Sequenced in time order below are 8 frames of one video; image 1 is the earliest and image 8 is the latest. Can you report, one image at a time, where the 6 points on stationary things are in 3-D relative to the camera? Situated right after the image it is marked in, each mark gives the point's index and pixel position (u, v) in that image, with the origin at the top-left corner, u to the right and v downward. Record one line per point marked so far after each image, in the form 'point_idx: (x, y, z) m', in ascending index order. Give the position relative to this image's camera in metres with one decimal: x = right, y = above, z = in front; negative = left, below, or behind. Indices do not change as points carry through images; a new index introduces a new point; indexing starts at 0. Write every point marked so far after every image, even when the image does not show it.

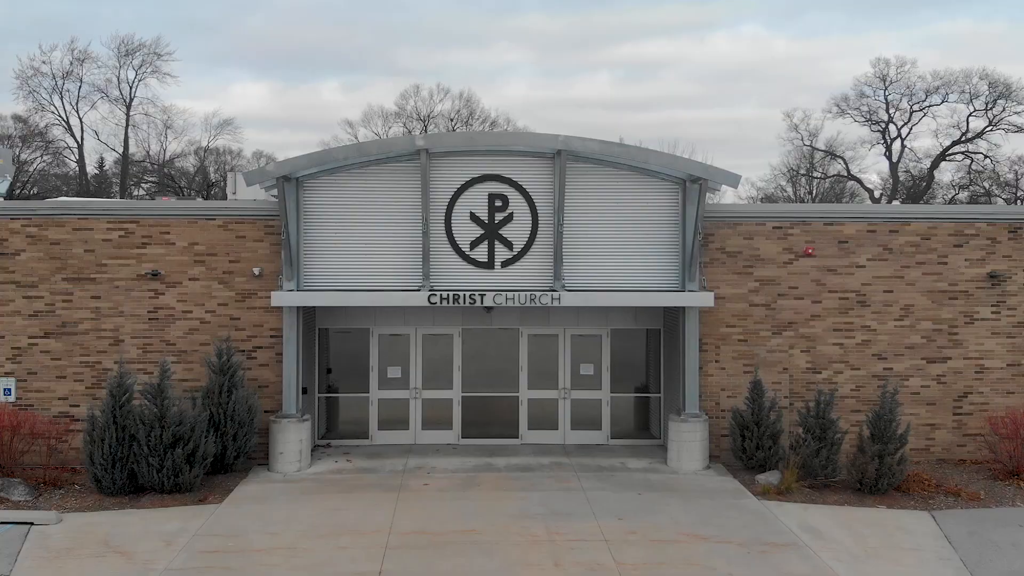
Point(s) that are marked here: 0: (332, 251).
0: (-2.2, +0.5, +11.1) m
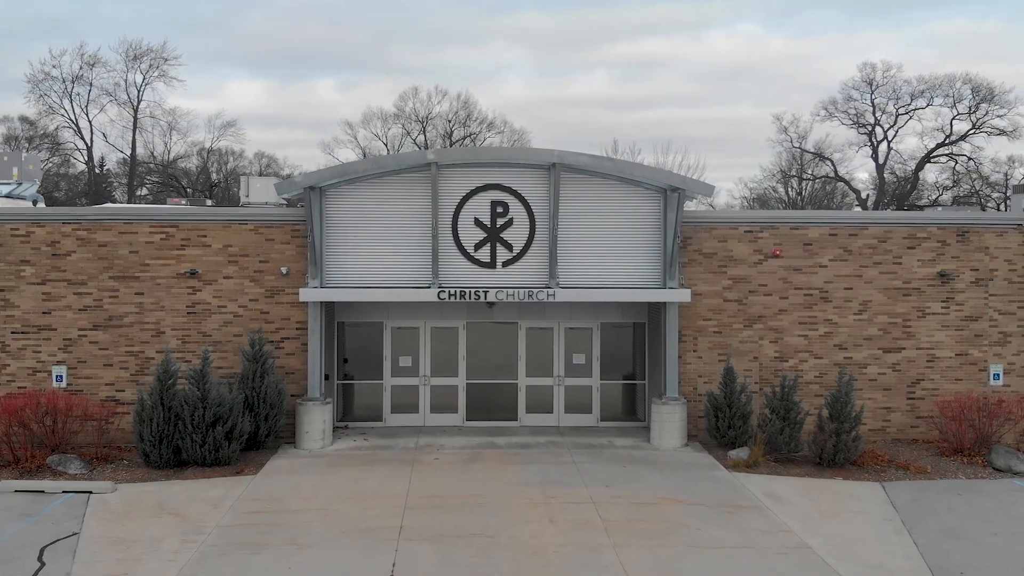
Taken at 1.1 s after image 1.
0: (-2.2, +0.5, +12.4) m
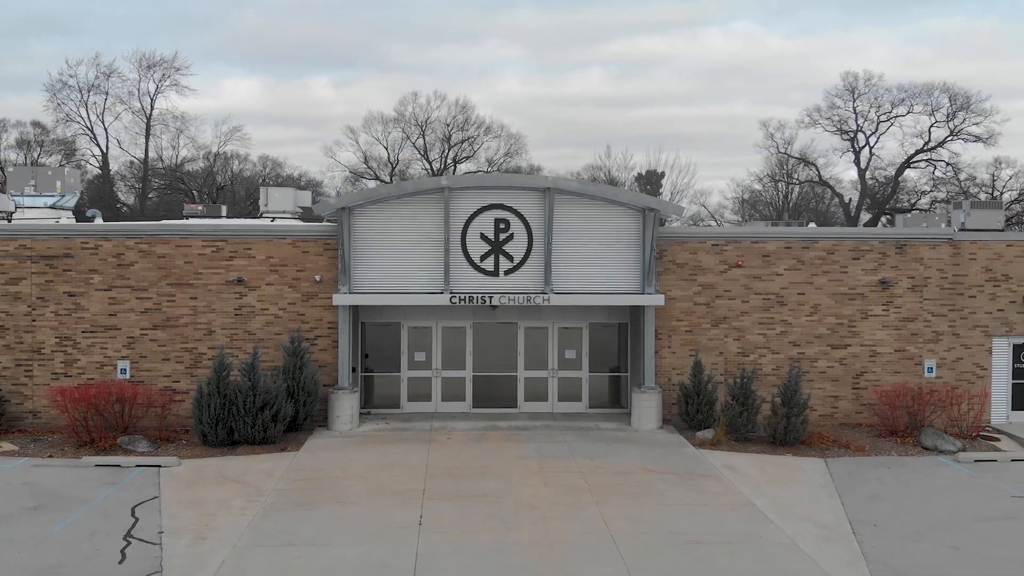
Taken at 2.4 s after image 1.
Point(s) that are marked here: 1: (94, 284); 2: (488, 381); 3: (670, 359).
0: (-2.2, +0.4, +14.5) m
1: (-6.7, +0.1, +14.6) m
2: (-0.4, -1.6, +16.0) m
3: (+2.6, -1.2, +15.0) m
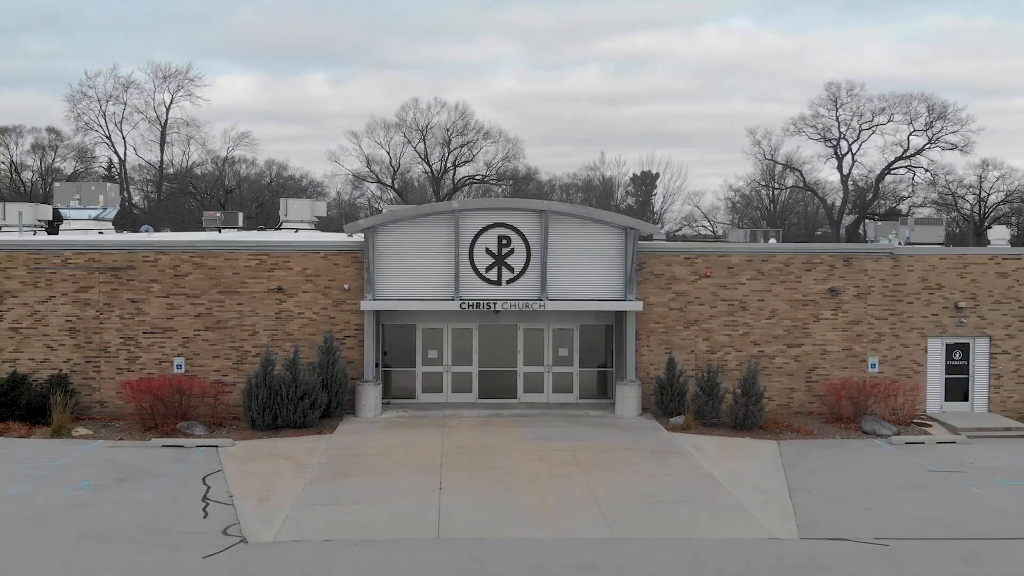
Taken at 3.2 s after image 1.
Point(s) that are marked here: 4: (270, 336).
0: (-2.2, +0.3, +16.9) m
1: (-6.7, -0.1, +17.0) m
2: (-0.4, -1.8, +18.4) m
3: (+2.6, -1.3, +17.4) m
4: (-4.5, -0.9, +17.0) m
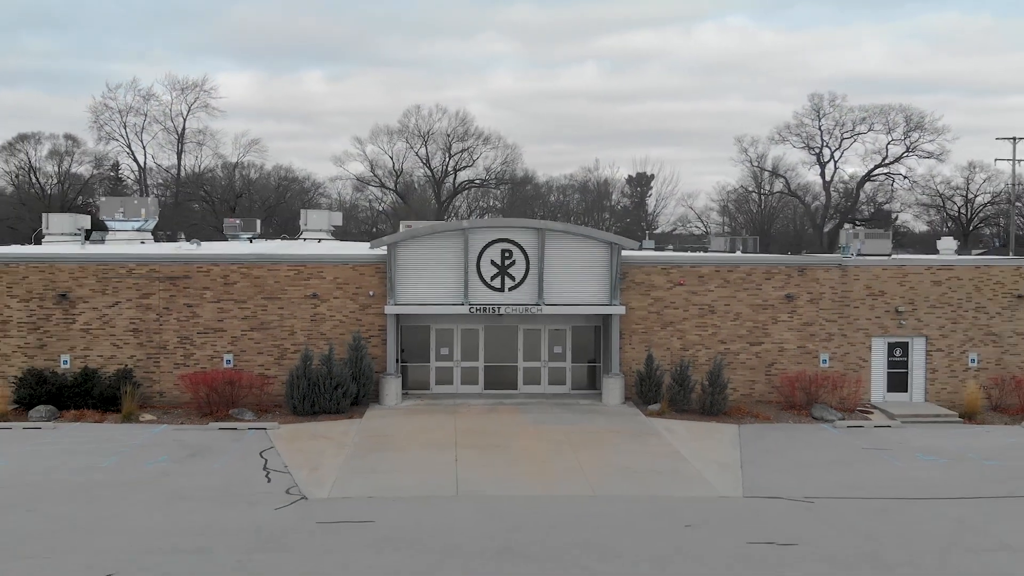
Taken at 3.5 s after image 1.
0: (-2.1, +0.1, +19.7) m
1: (-6.6, -0.2, +19.8) m
2: (-0.4, -1.9, +21.3) m
3: (+2.7, -1.5, +20.2) m
4: (-4.5, -1.0, +19.8) m
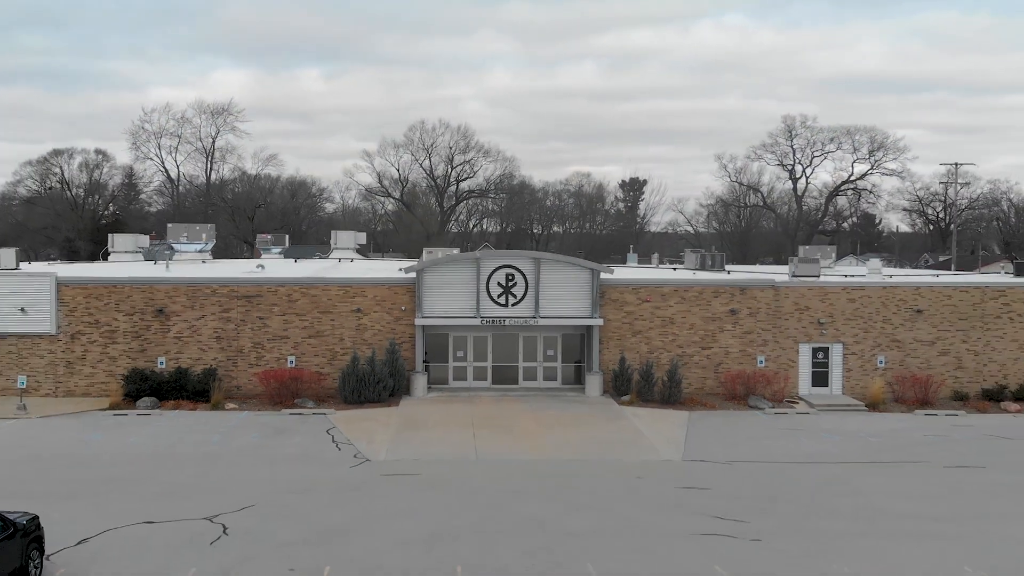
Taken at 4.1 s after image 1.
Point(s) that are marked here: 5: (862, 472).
0: (-2.1, -0.3, +25.1) m
1: (-6.6, -0.6, +25.1) m
2: (-0.3, -2.4, +26.6) m
3: (+2.7, -1.9, +25.6) m
4: (-4.4, -1.5, +25.2) m
5: (+7.2, -3.8, +18.7) m
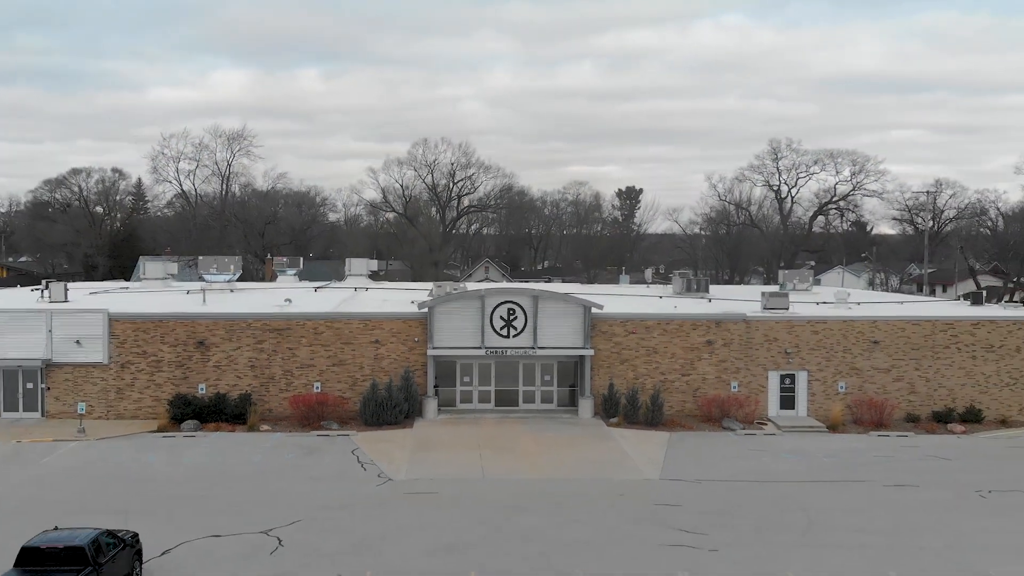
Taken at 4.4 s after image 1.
0: (-2.0, -1.4, +28.2) m
1: (-6.6, -1.7, +28.3) m
2: (-0.3, -3.4, +29.8) m
3: (+2.7, -3.0, +28.8) m
4: (-4.4, -2.5, +28.4) m
5: (+7.3, -4.8, +21.9) m
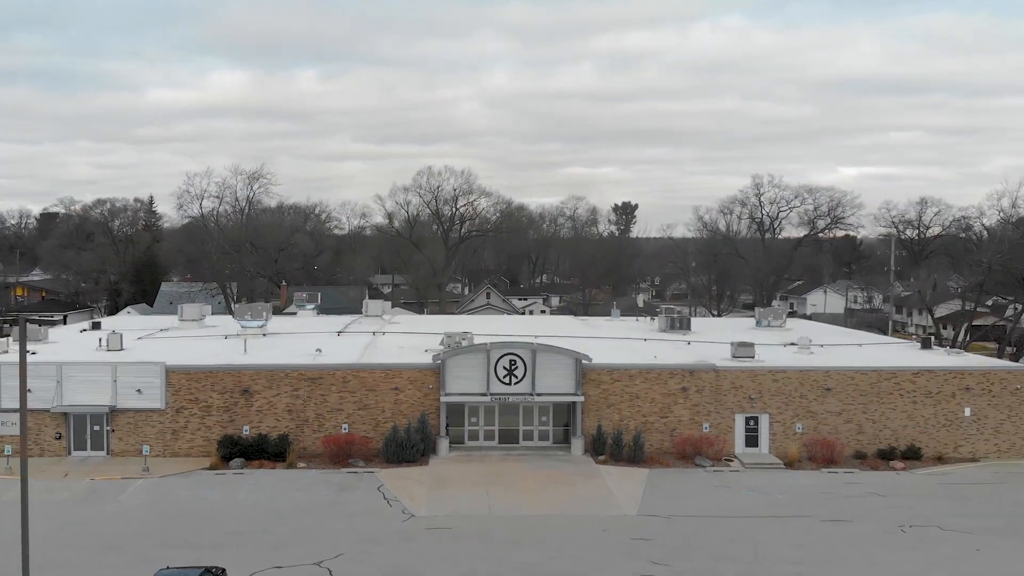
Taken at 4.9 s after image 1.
0: (-2.0, -3.4, +32.7) m
1: (-6.5, -3.7, +32.7) m
2: (-0.3, -5.4, +34.3) m
3: (+2.8, -5.0, +33.2) m
4: (-4.4, -4.5, +32.8) m
5: (+7.3, -6.8, +26.3) m
